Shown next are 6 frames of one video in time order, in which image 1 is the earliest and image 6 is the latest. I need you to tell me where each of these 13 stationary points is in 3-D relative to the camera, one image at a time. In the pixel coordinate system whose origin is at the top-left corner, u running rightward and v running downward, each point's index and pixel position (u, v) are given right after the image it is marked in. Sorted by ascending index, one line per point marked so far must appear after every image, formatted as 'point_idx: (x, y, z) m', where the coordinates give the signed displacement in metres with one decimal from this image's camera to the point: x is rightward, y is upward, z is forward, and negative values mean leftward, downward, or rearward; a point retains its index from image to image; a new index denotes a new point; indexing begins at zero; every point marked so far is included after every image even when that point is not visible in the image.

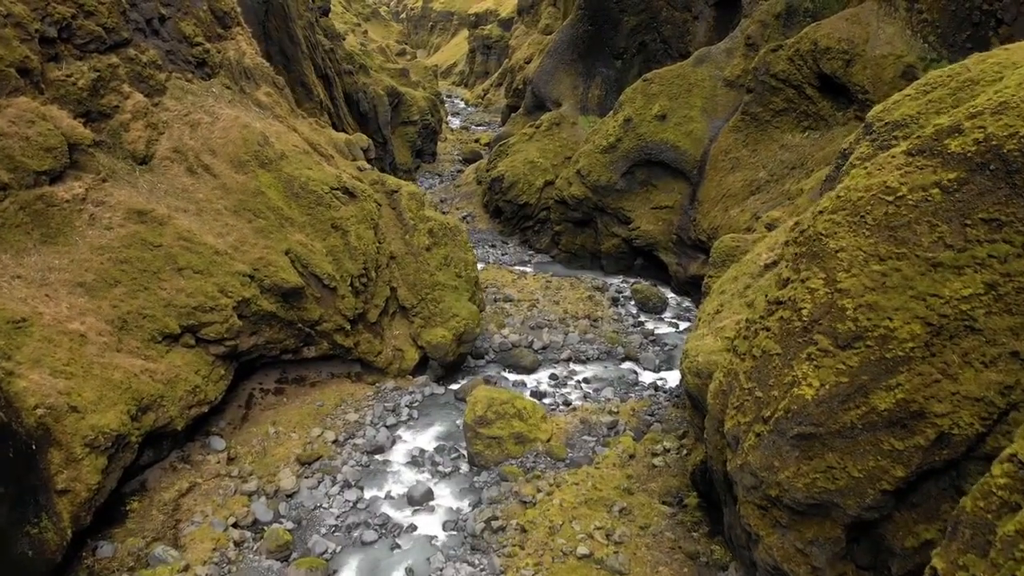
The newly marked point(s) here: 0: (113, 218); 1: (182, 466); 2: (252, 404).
0: (-7.5, +1.3, +12.8) m
1: (-6.3, -3.4, +12.9) m
2: (-5.7, -2.6, +14.9) m
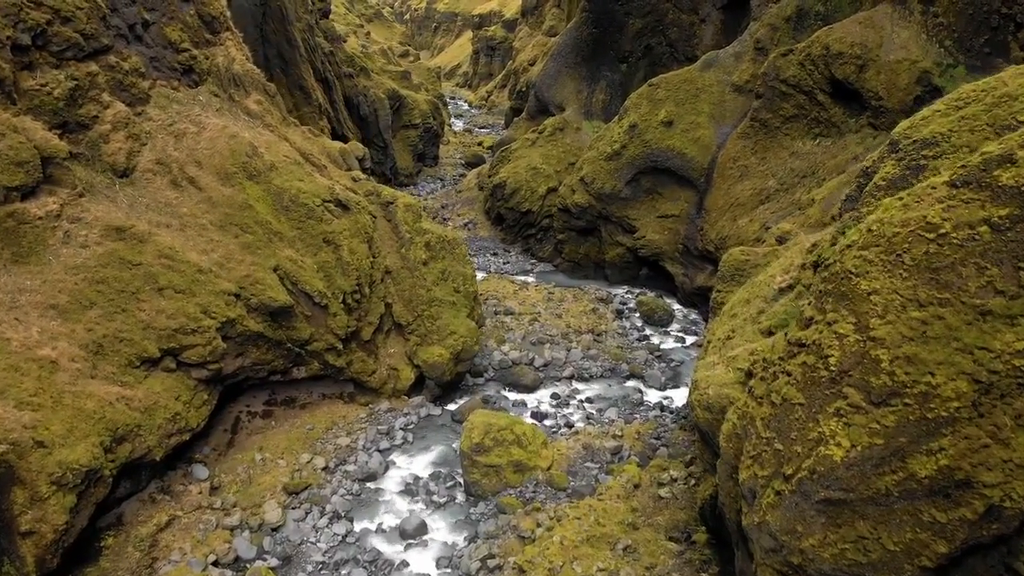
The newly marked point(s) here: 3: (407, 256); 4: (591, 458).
0: (-7.6, +0.9, +12.1) m
1: (-6.3, -3.8, +12.3) m
2: (-5.7, -2.9, +14.2) m
3: (-2.7, +0.8, +17.1) m
4: (+1.7, -3.7, +14.7) m
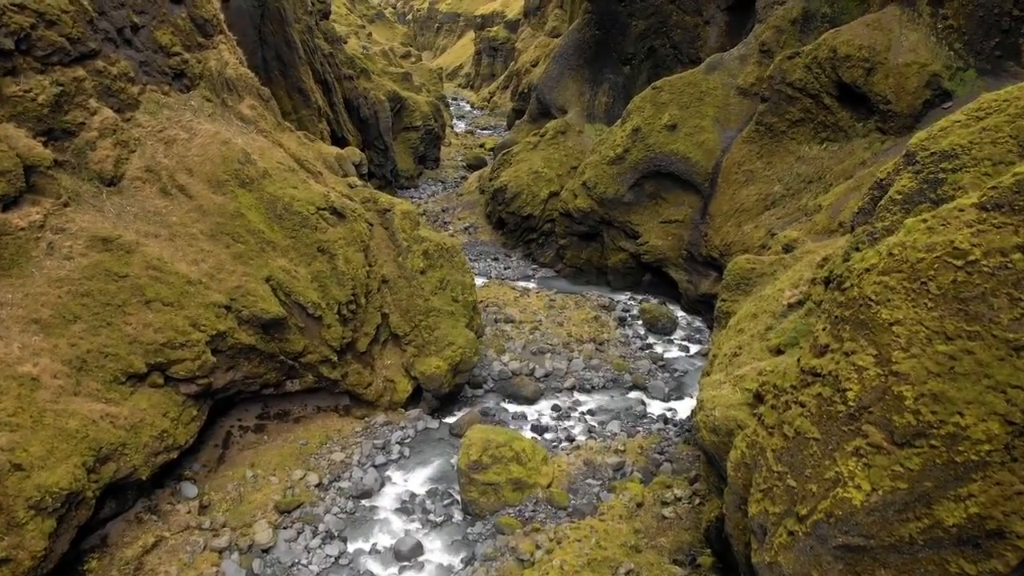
0: (-7.6, +0.7, +11.8) m
1: (-6.4, -4.0, +11.9) m
2: (-5.7, -3.2, +13.8) m
3: (-2.7, +0.6, +16.7) m
4: (+1.7, -3.9, +14.3) m
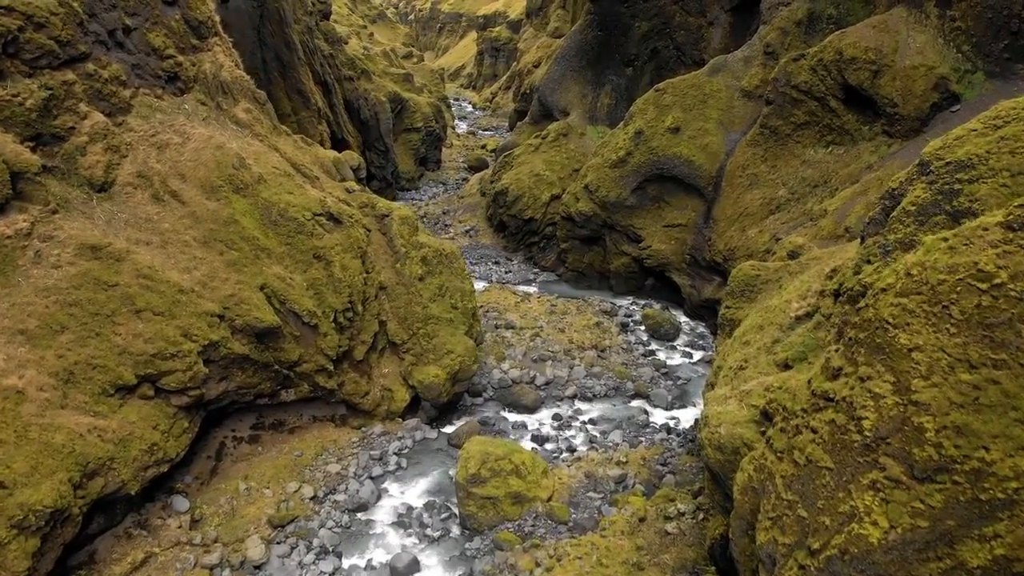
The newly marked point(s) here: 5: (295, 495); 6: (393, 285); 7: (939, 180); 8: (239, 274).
0: (-7.6, +0.6, +11.5) m
1: (-6.4, -4.2, +11.6) m
2: (-5.8, -3.3, +13.5) m
3: (-2.7, +0.4, +16.4) m
4: (+1.7, -4.1, +14.0) m
5: (-4.2, -4.0, +13.1) m
6: (-2.9, +0.1, +16.3) m
7: (+5.3, +1.3, +8.4) m
8: (-5.4, +0.3, +13.4) m
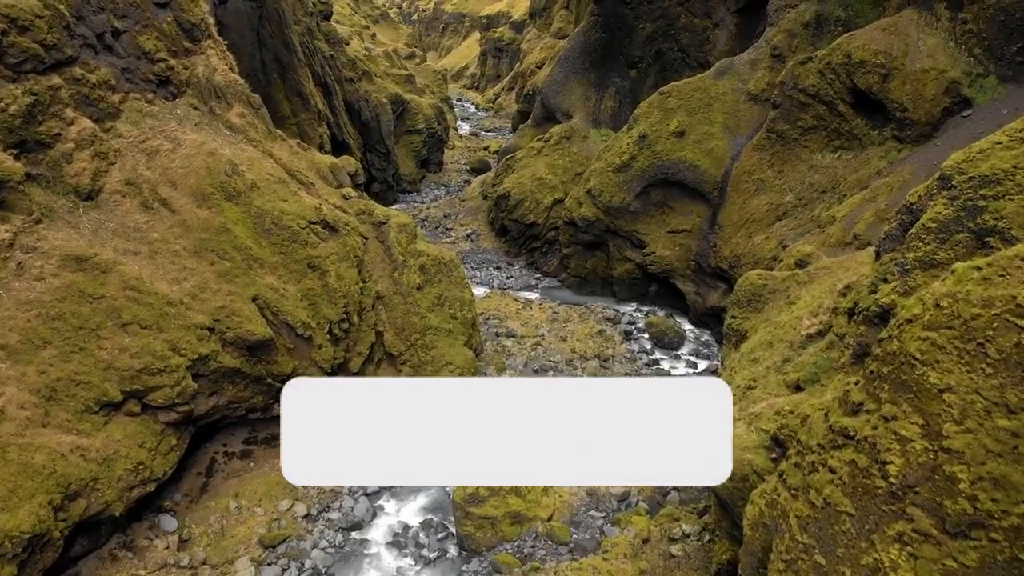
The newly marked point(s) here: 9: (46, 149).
0: (-7.6, +0.4, +11.1) m
1: (-6.4, -4.4, +11.2) m
2: (-5.8, -3.5, +13.1) m
3: (-2.6, +0.2, +16.0) m
4: (+1.7, -4.3, +13.6) m
5: (-4.2, -4.2, +12.7) m
6: (-2.8, -0.1, +15.9) m
7: (+5.3, +1.1, +7.9) m
8: (-5.4, +0.1, +13.0) m
9: (-8.1, +2.4, +11.8) m
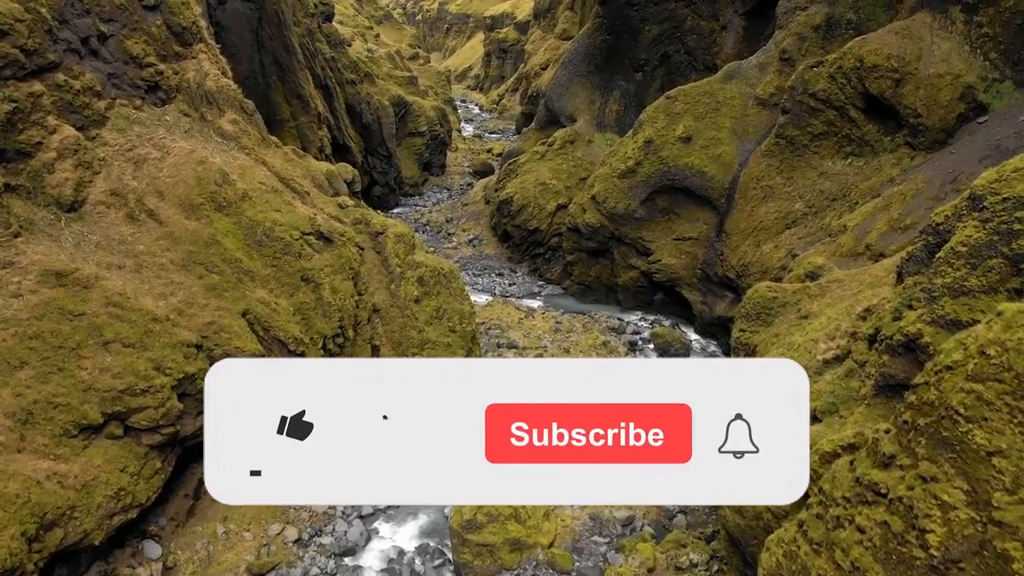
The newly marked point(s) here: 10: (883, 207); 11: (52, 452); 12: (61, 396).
0: (-7.6, +0.1, +10.6) m
1: (-6.4, -4.7, +10.7) m
2: (-5.8, -3.8, +12.6) m
3: (-2.6, -0.1, +15.5) m
4: (+1.7, -4.7, +13.0) m
5: (-4.2, -4.5, +12.2) m
6: (-2.8, -0.4, +15.3) m
7: (+5.2, +0.8, +7.4) m
8: (-5.4, -0.2, +12.5) m
9: (-8.1, +2.2, +11.3) m
10: (+10.6, +2.3, +19.4) m
11: (-6.8, -2.4, +10.0) m
12: (-6.8, -1.6, +10.3) m
